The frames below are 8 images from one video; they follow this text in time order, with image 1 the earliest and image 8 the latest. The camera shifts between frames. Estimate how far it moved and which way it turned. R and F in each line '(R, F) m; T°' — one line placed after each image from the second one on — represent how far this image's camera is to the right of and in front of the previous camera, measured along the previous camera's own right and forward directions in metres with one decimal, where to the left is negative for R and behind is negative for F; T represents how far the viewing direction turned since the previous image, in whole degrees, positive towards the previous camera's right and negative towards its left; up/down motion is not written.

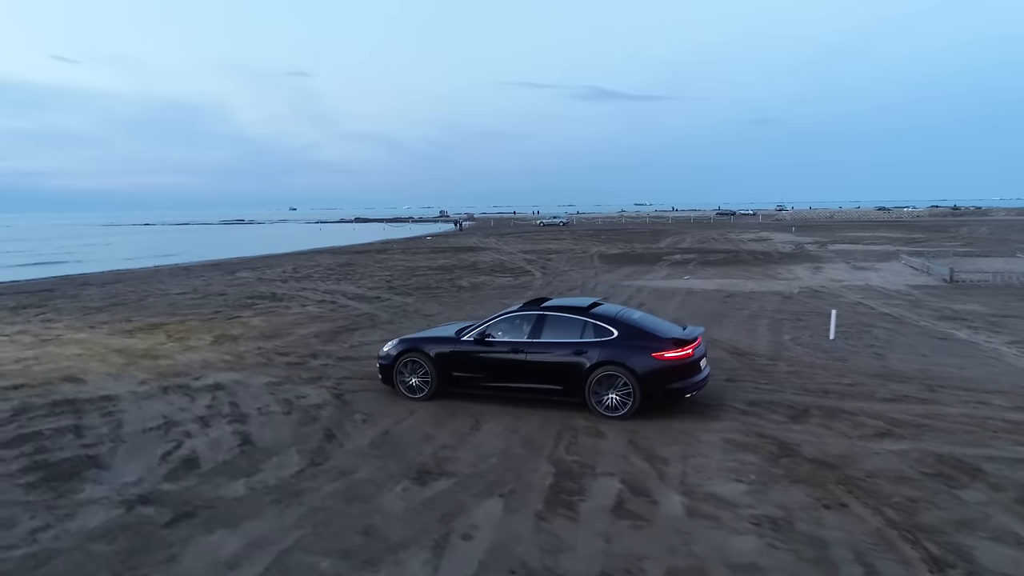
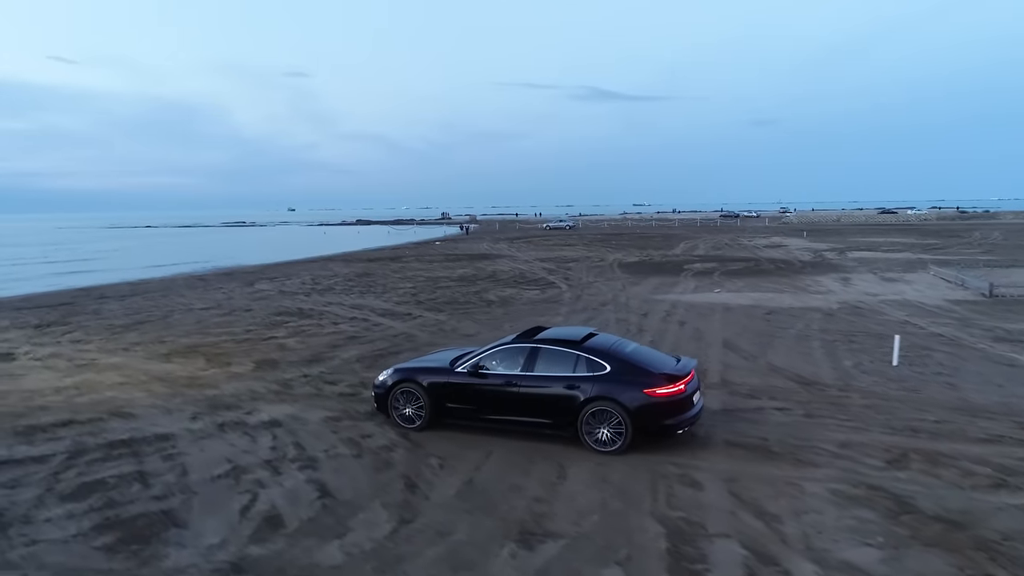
(-0.9, +0.4) m; 0°
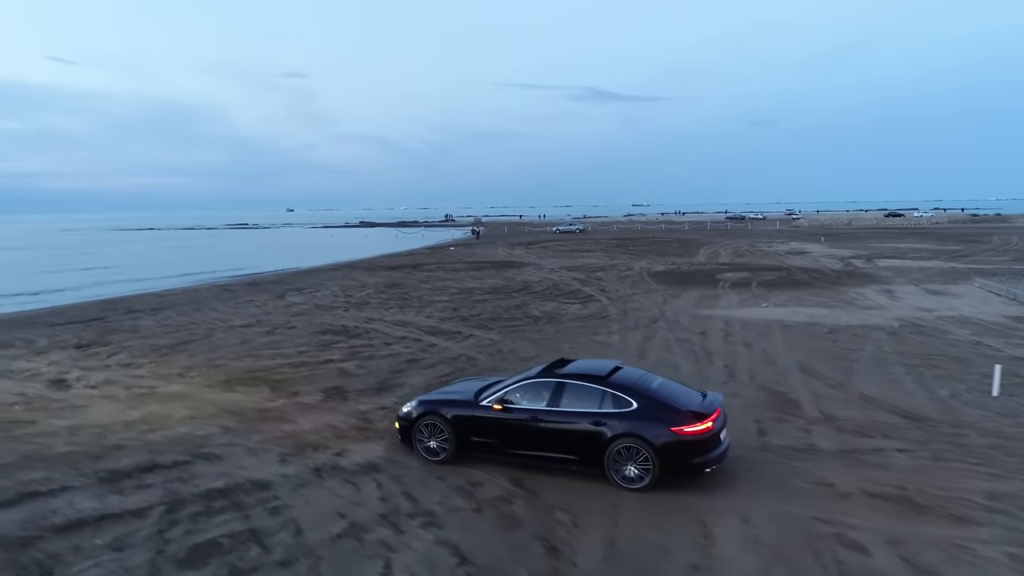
(-1.4, +0.5) m; 0°
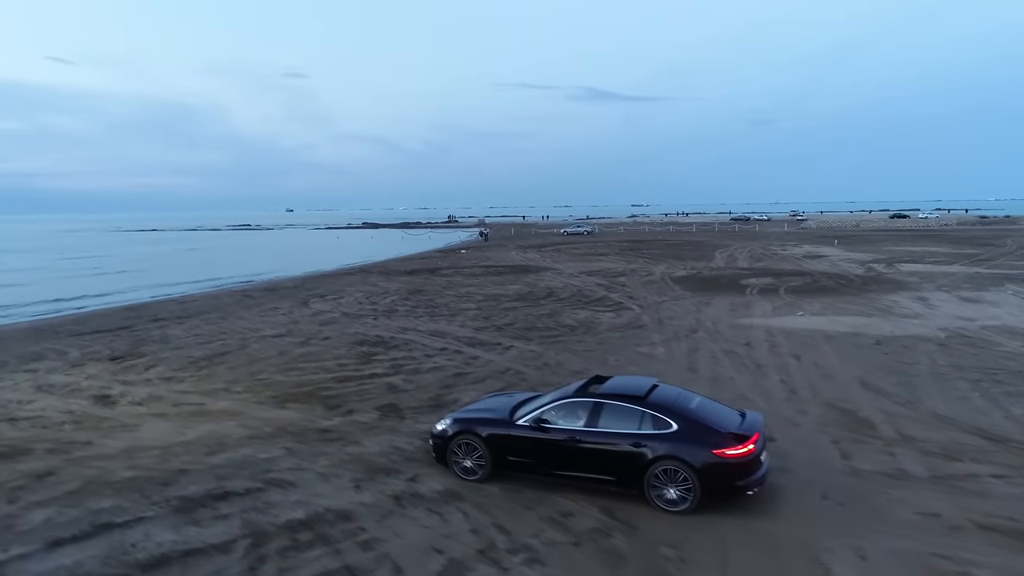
(-1.0, +0.3) m; 0°
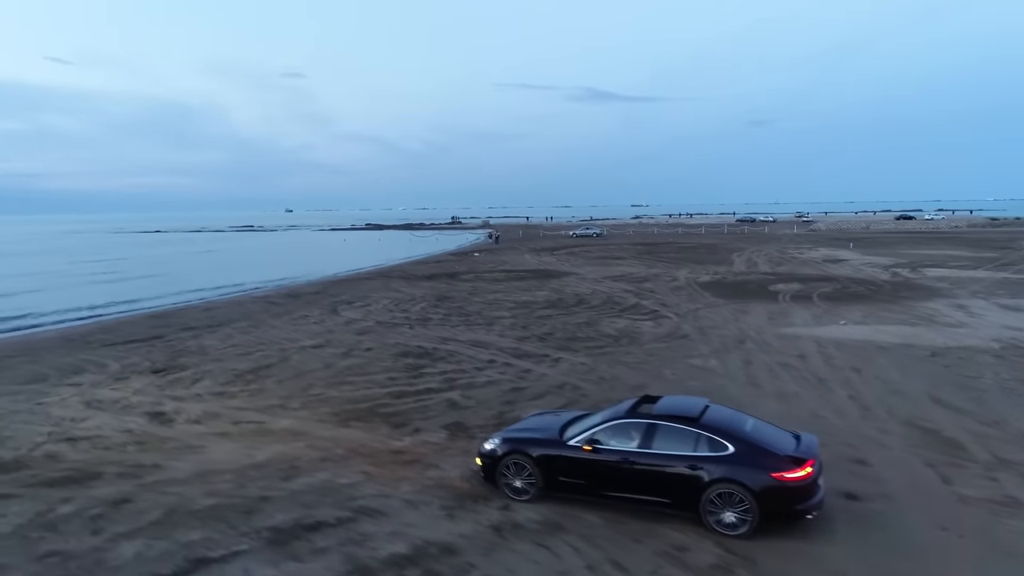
(-1.2, +0.3) m; 0°
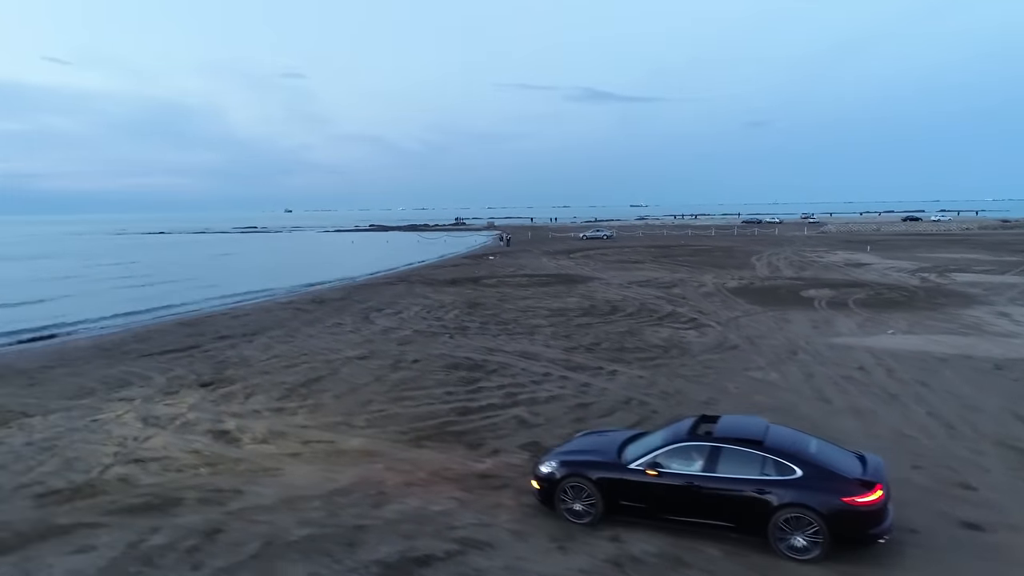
(-1.3, +0.4) m; 0°
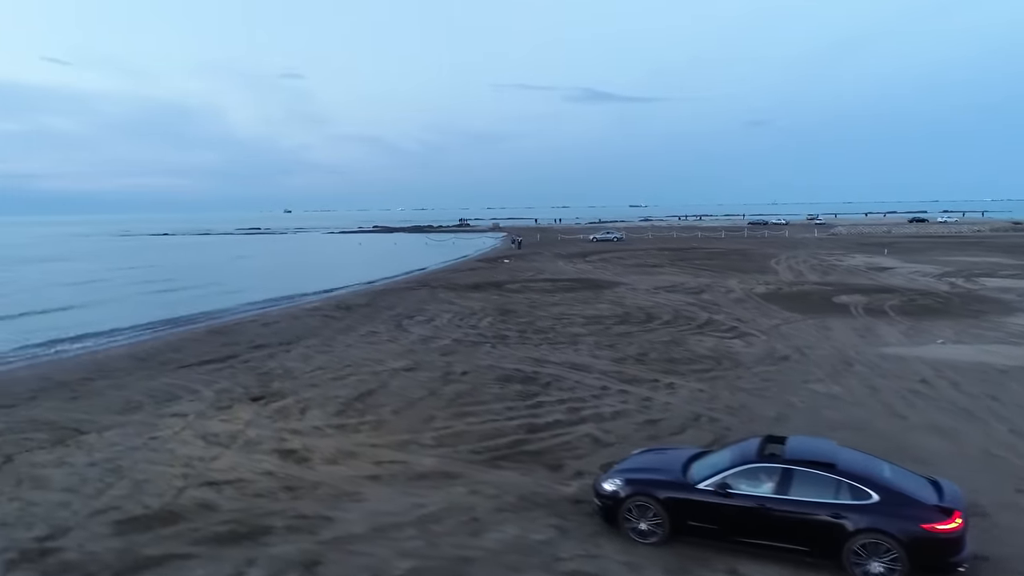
(-1.3, +0.3) m; 0°
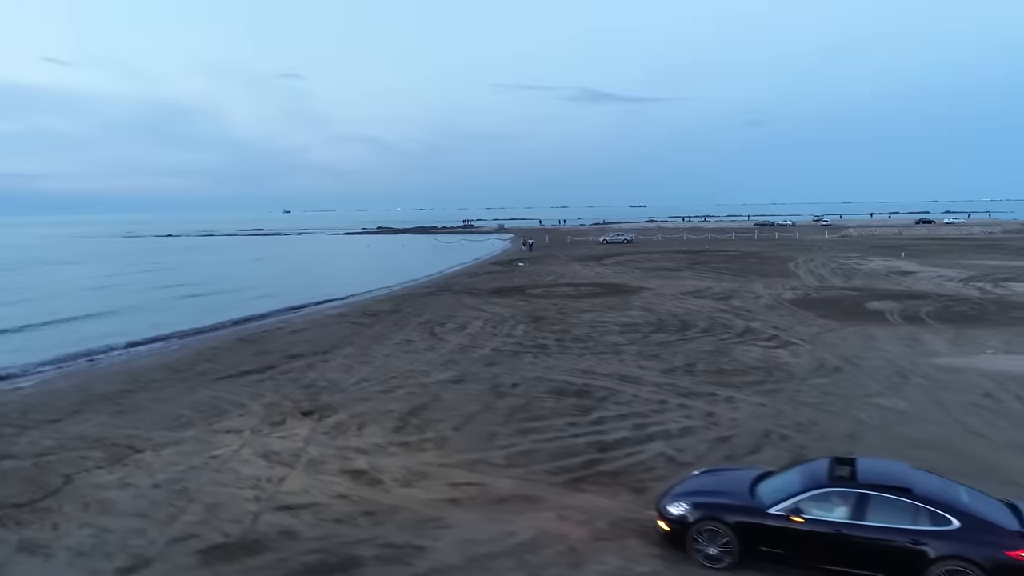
(-1.3, +0.4) m; 0°
